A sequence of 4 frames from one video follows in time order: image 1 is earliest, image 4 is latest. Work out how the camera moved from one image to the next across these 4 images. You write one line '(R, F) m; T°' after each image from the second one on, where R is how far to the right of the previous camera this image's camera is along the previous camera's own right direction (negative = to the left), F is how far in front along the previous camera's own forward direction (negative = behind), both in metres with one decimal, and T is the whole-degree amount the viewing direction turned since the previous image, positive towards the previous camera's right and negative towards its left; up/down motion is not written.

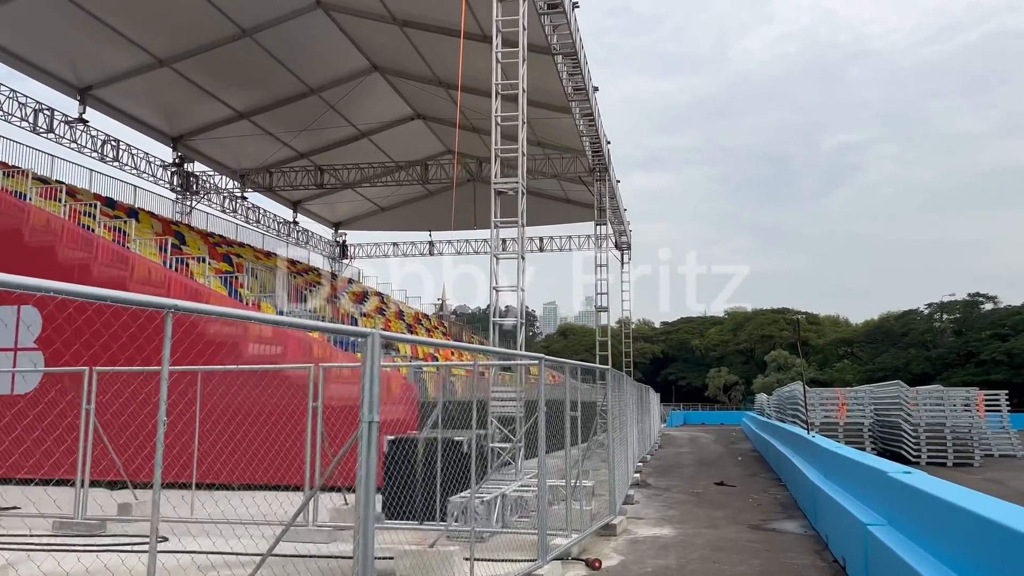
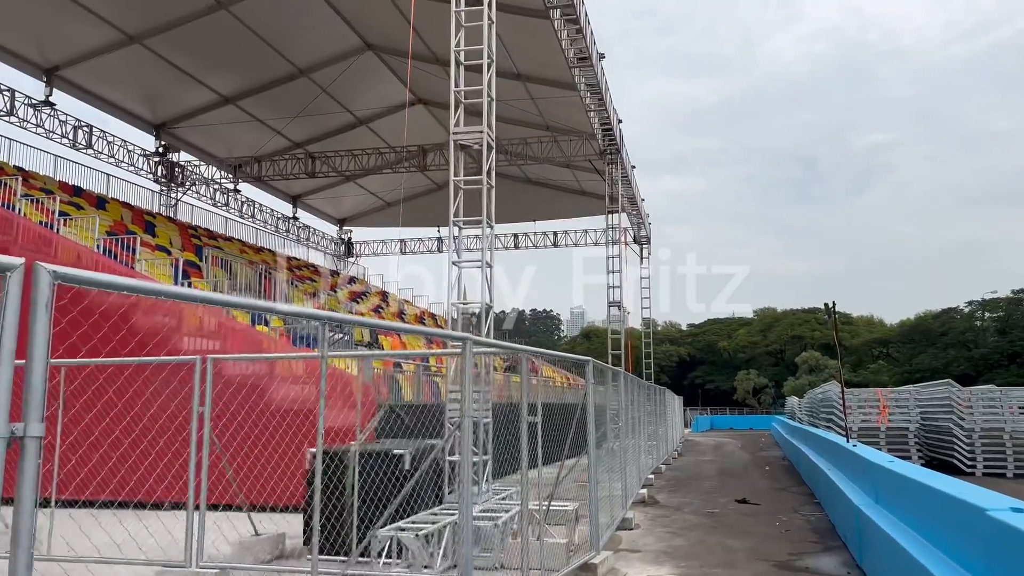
(+0.6, +1.9) m; -2°
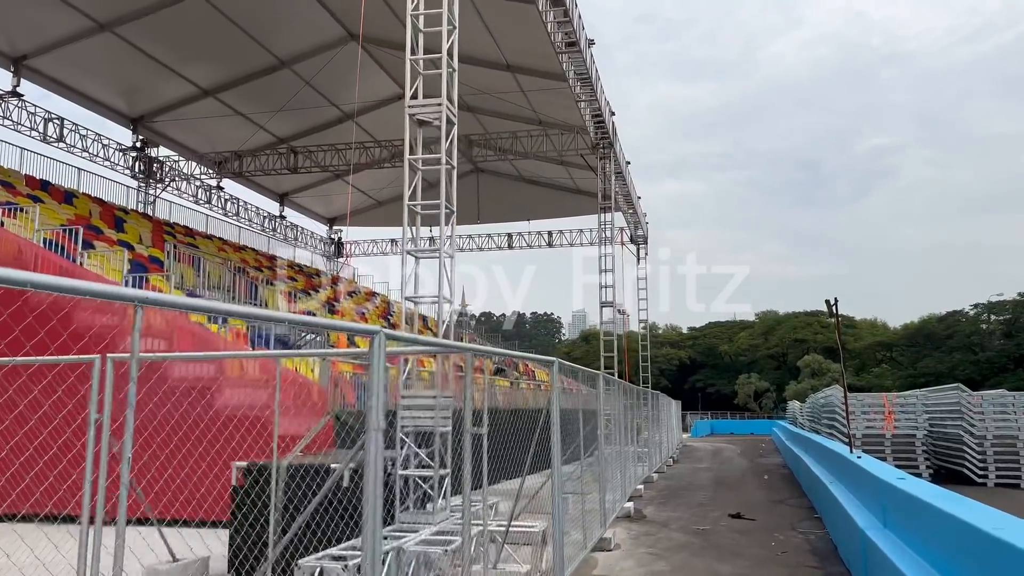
(+0.3, +0.9) m; 0°
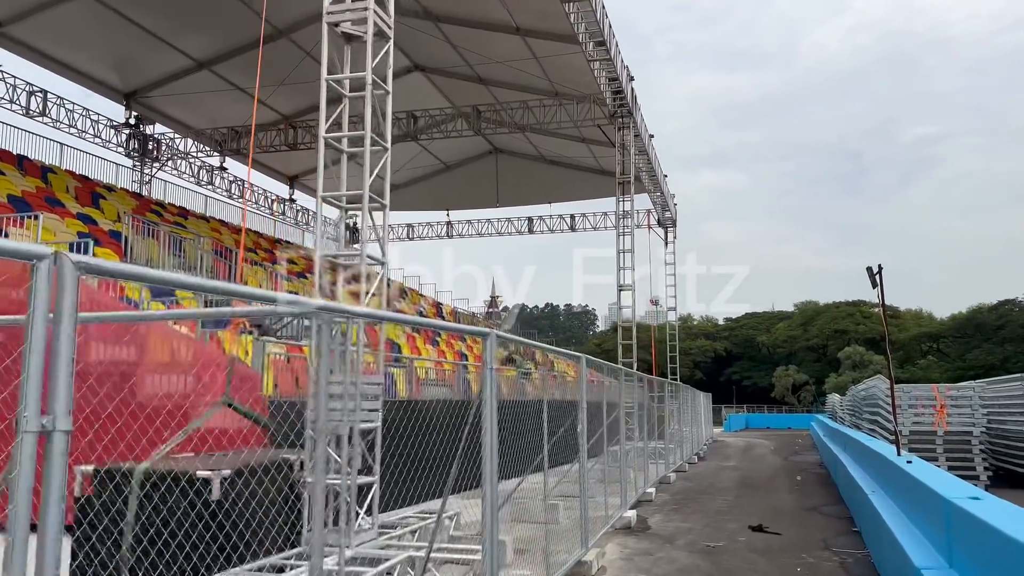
(+0.6, +1.6) m; -3°
